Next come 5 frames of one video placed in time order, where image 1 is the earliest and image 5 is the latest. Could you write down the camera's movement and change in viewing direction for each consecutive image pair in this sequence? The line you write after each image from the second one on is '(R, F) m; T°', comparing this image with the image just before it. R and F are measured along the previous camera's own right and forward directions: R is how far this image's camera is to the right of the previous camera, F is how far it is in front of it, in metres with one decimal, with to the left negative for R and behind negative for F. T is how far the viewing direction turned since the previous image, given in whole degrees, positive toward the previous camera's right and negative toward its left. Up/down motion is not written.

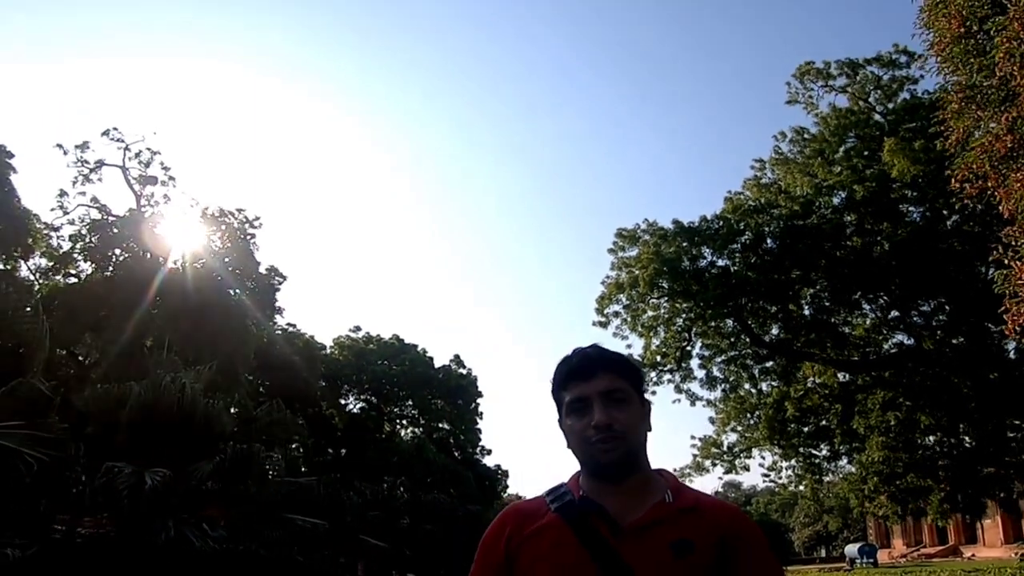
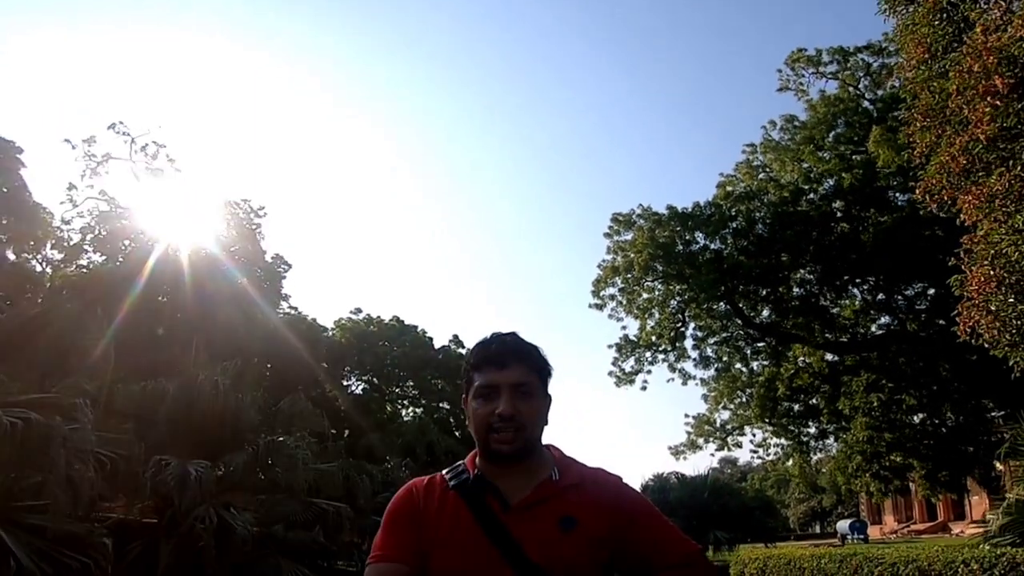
(-0.1, -0.8) m; 0°
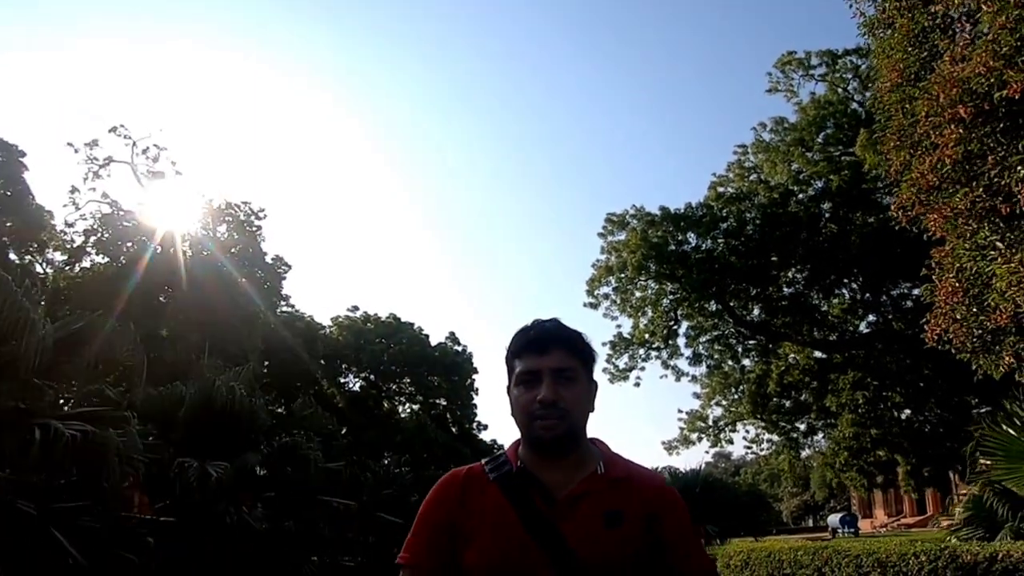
(-0.1, -0.6) m; 0°
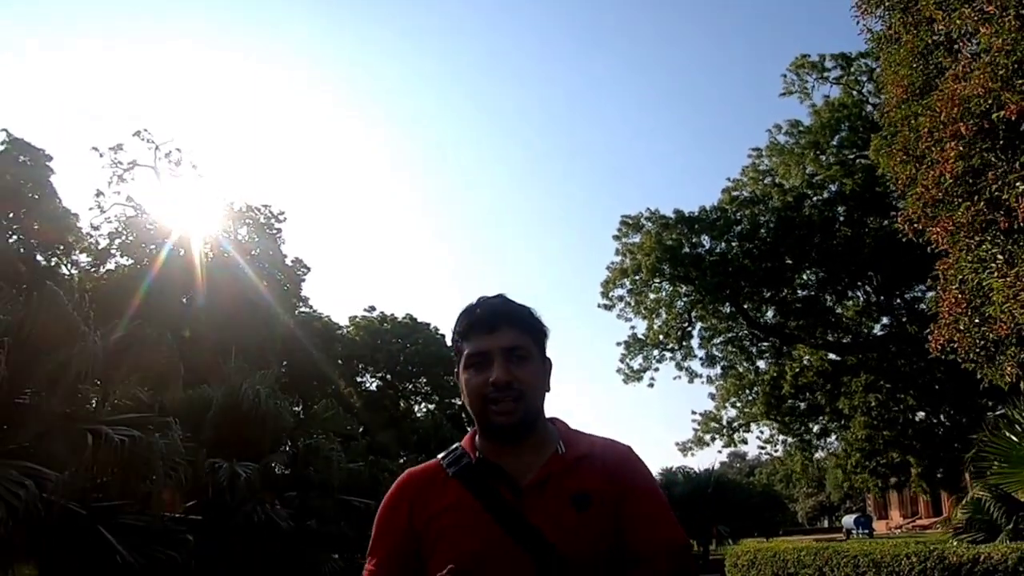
(0.0, -0.4) m; -1°
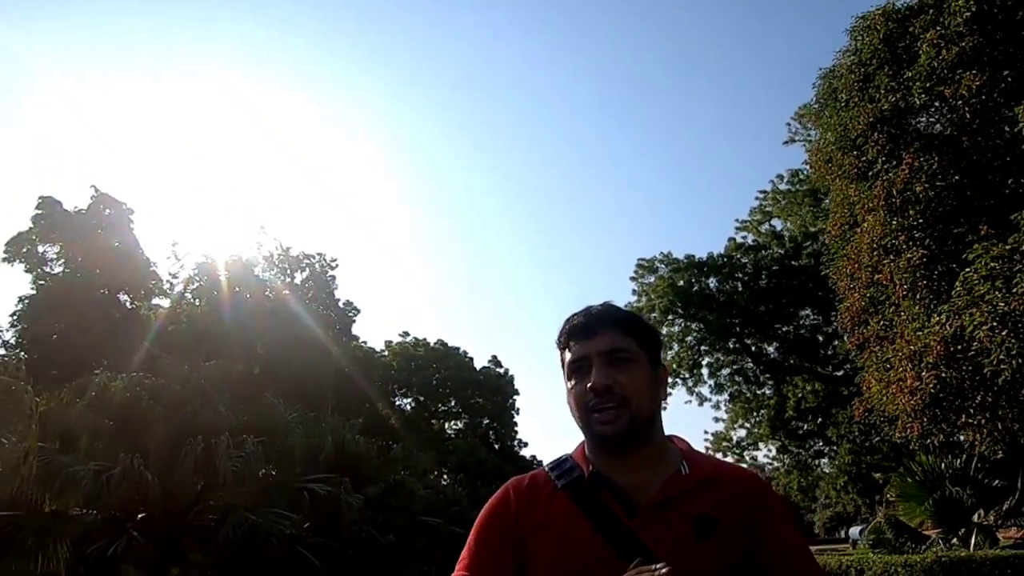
(-0.3, -3.5) m; -1°
